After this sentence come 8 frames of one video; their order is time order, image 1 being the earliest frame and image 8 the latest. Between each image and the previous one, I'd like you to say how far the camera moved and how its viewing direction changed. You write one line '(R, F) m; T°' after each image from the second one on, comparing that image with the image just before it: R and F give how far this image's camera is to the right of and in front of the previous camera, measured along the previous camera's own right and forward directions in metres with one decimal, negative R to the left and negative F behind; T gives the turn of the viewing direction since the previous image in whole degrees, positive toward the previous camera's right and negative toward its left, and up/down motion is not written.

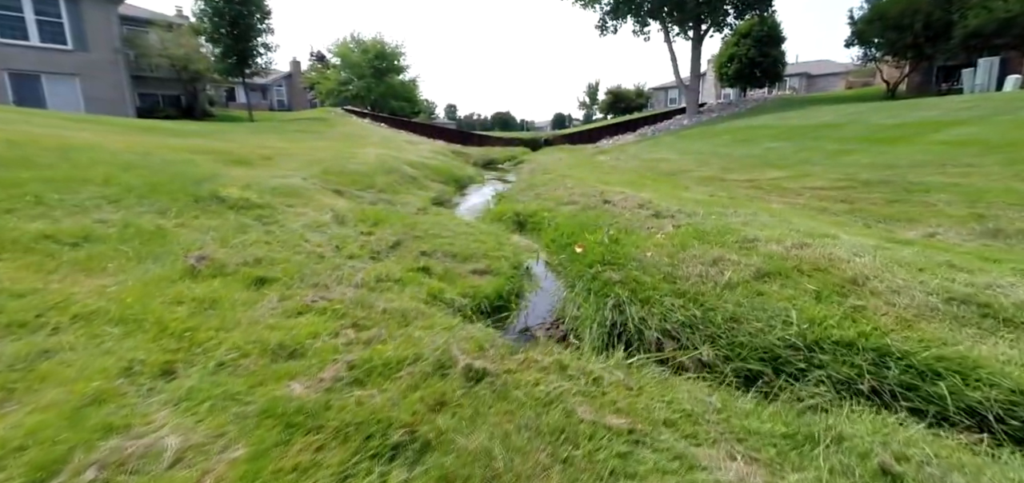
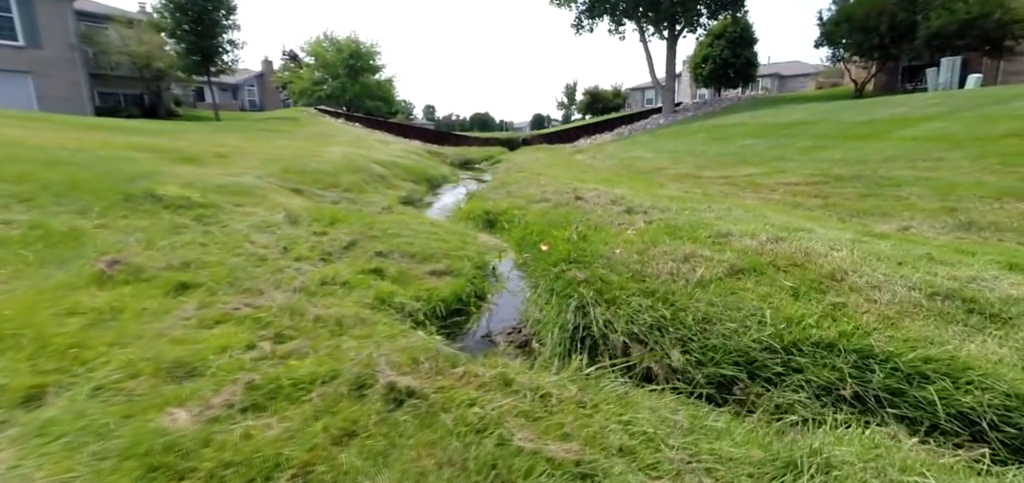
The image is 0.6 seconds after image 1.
(+0.2, +0.4) m; +2°
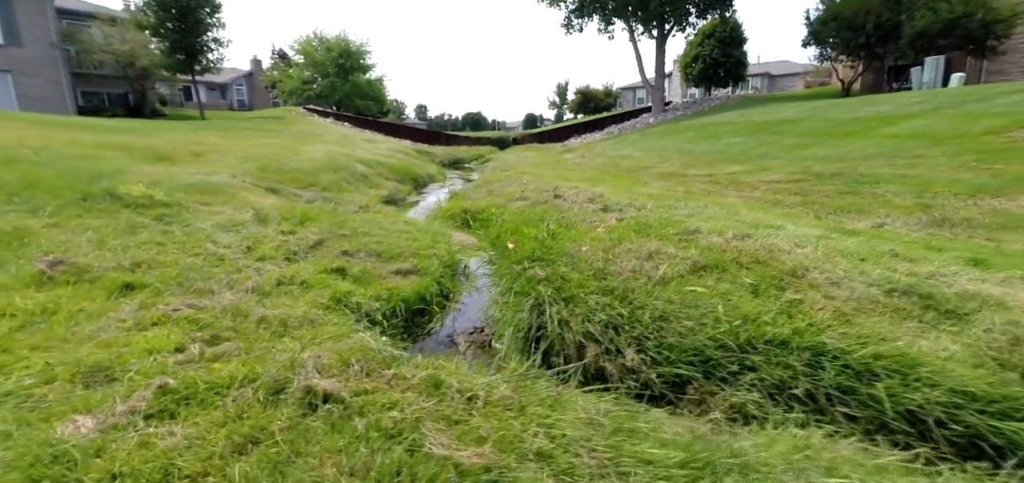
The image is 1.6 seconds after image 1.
(+0.3, +0.1) m; +1°
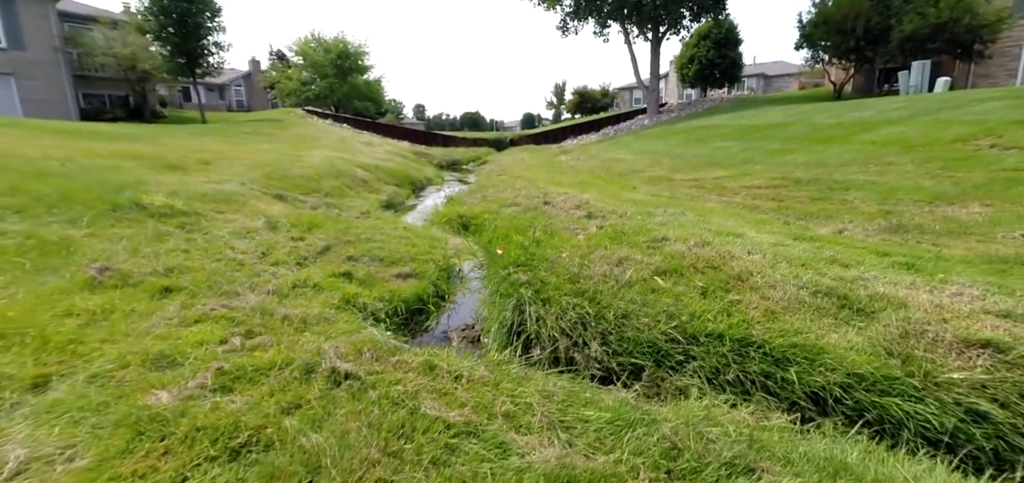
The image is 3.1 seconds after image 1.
(+0.1, -0.6) m; 0°
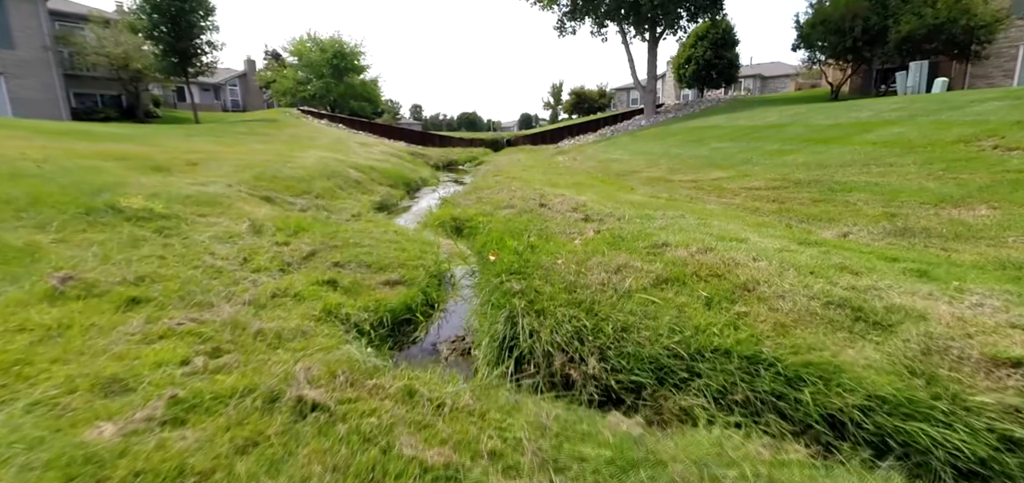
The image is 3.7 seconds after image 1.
(0.0, +0.3) m; 0°
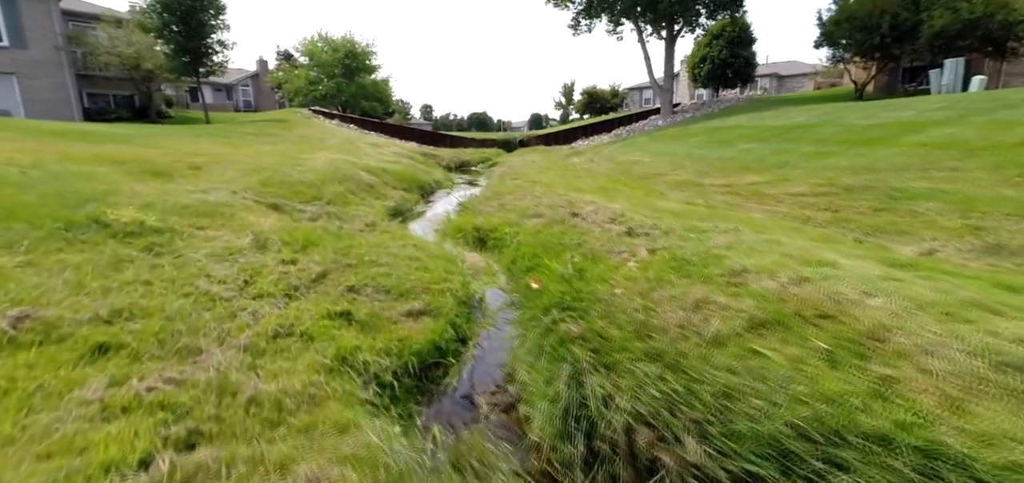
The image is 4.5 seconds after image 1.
(-0.3, +0.8) m; -1°
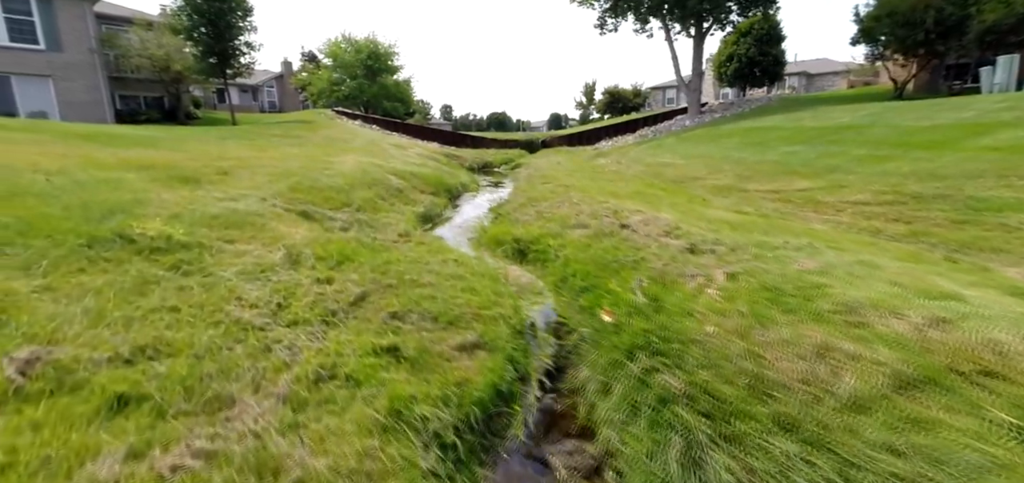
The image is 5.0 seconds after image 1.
(-0.4, +0.6) m; -2°
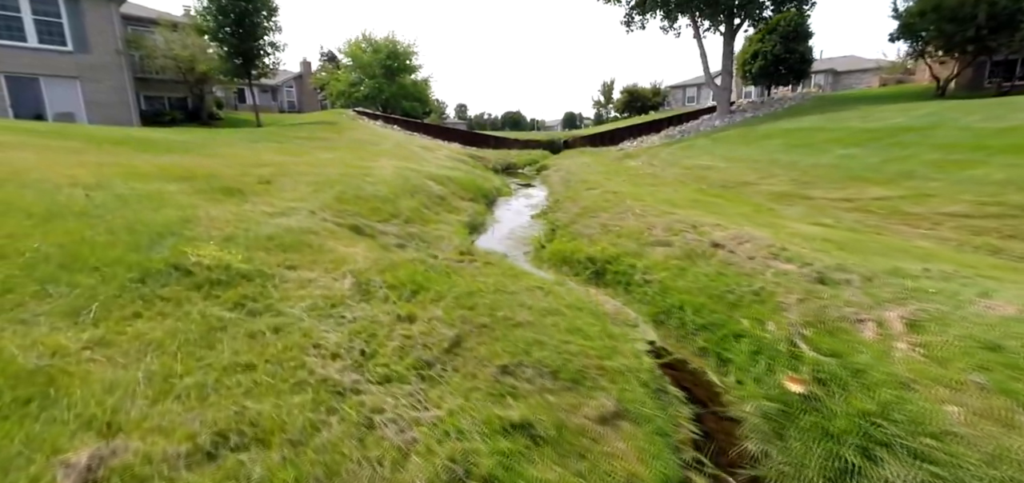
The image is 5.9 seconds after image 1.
(-0.9, +0.8) m; -2°
